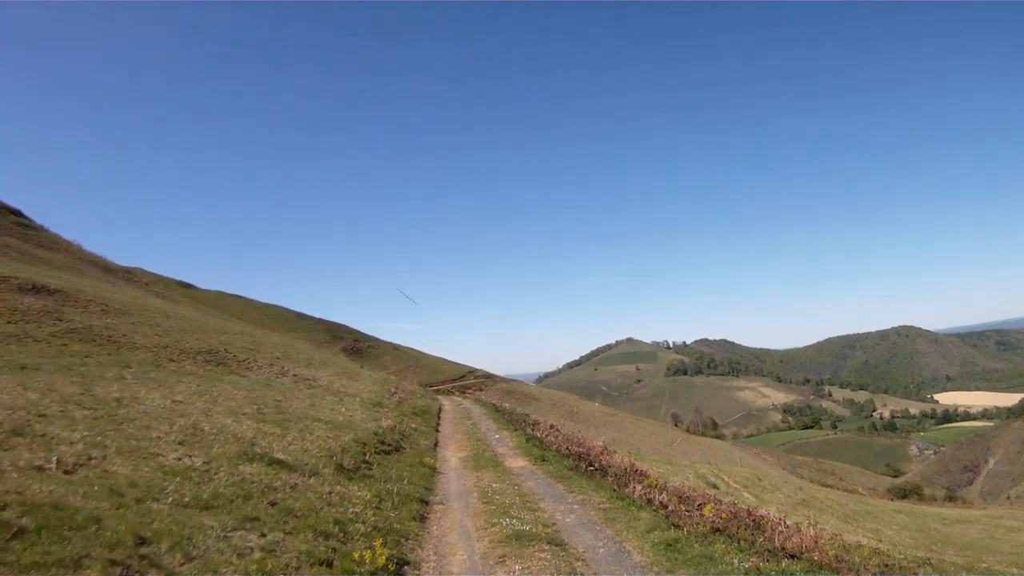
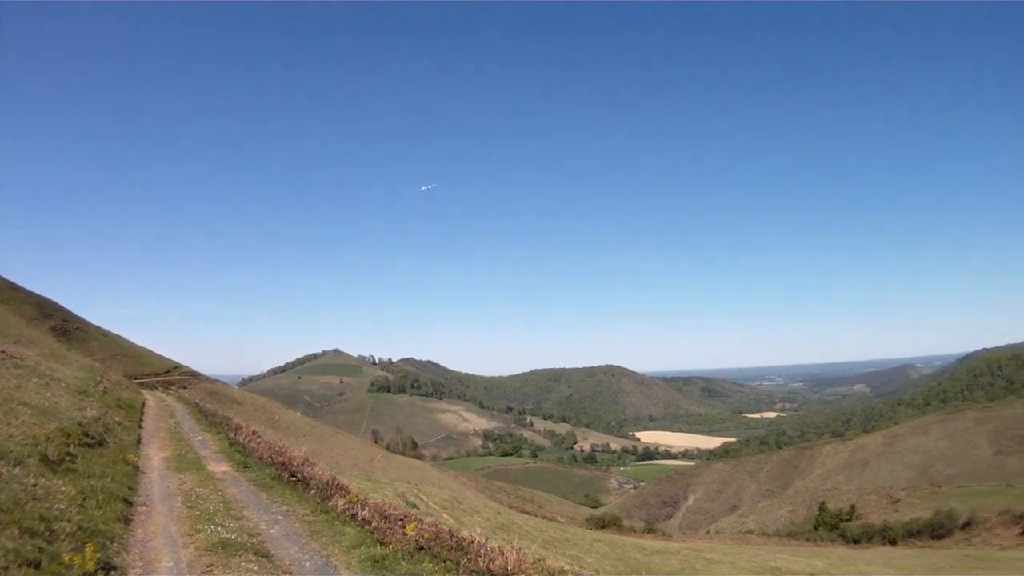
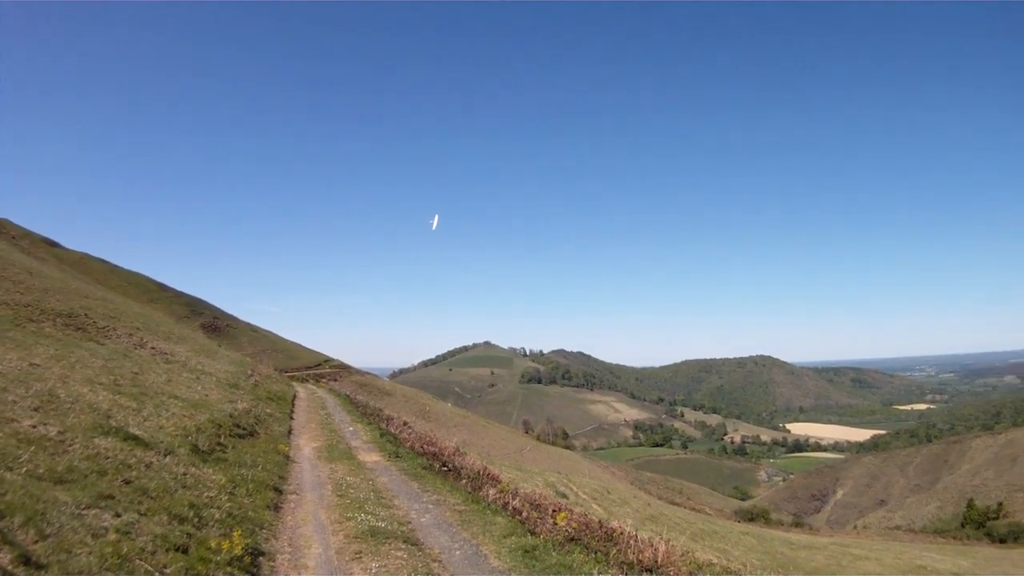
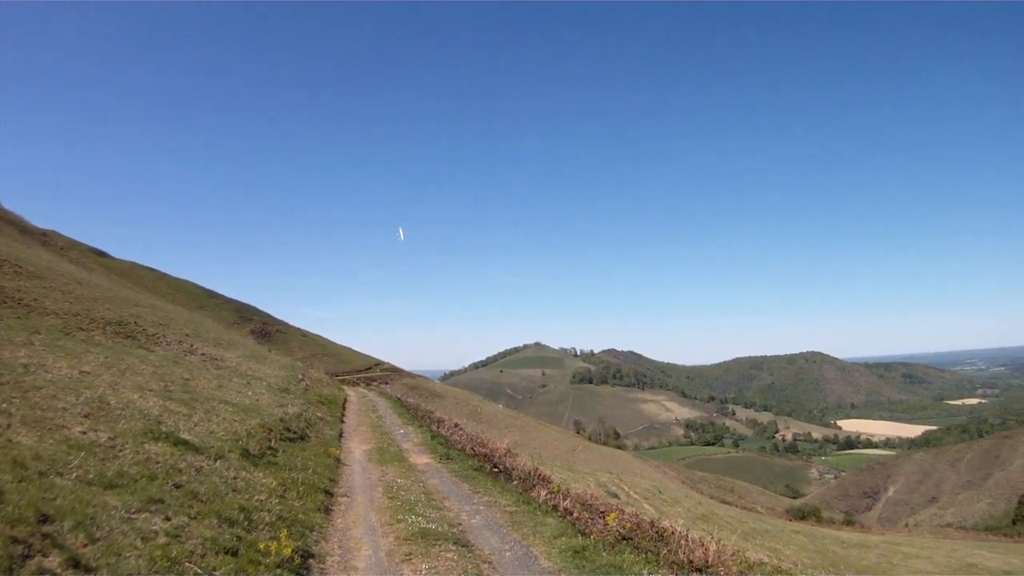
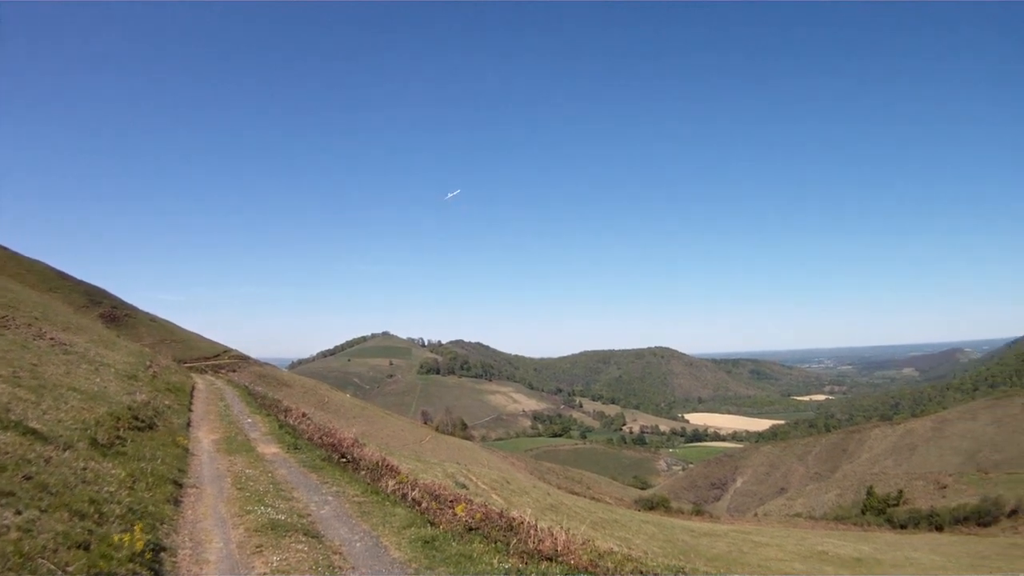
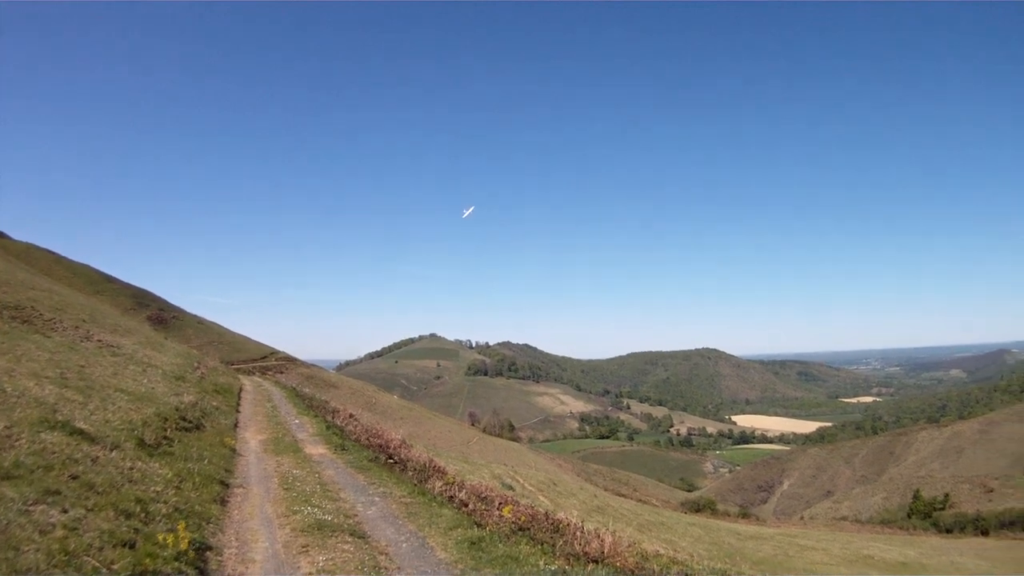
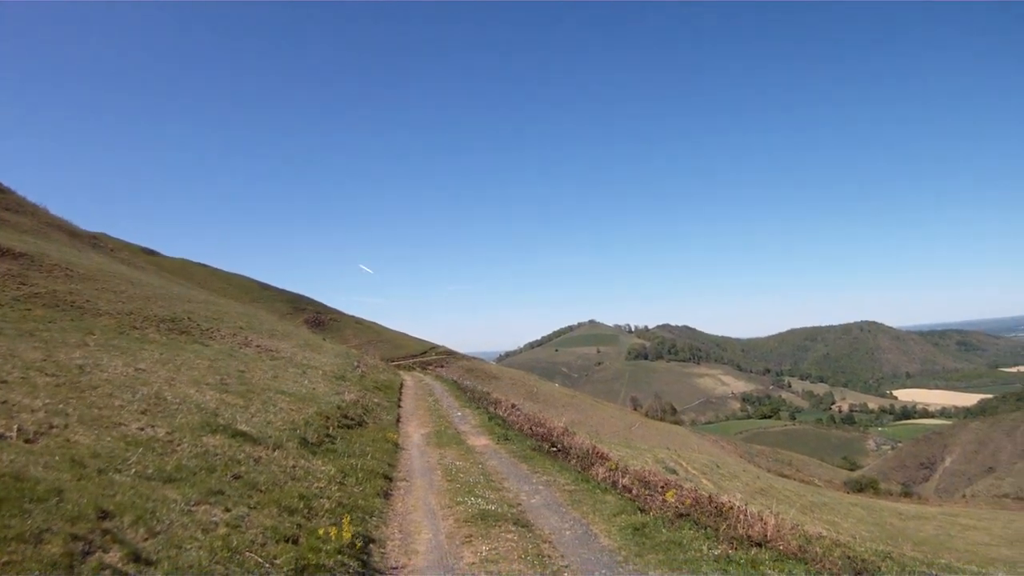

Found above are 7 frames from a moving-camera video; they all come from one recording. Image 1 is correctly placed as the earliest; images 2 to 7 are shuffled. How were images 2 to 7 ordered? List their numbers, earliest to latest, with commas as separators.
7, 4, 3, 6, 5, 2
